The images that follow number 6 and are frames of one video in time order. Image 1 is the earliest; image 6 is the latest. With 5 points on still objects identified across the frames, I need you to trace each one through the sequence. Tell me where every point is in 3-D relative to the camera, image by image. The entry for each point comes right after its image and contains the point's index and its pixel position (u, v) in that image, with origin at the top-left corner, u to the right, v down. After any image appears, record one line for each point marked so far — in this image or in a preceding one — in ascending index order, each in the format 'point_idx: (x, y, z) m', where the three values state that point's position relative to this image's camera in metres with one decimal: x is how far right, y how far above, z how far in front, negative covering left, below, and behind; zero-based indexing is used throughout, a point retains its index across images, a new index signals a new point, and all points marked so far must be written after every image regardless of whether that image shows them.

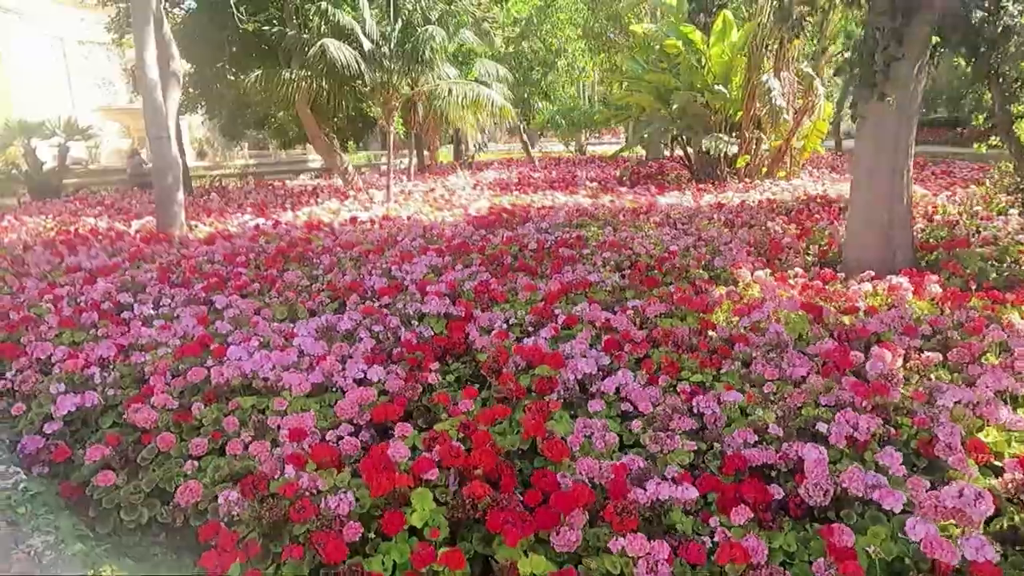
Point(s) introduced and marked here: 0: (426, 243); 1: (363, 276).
0: (-0.8, +0.4, +6.3) m
1: (-1.1, +0.1, +5.0) m
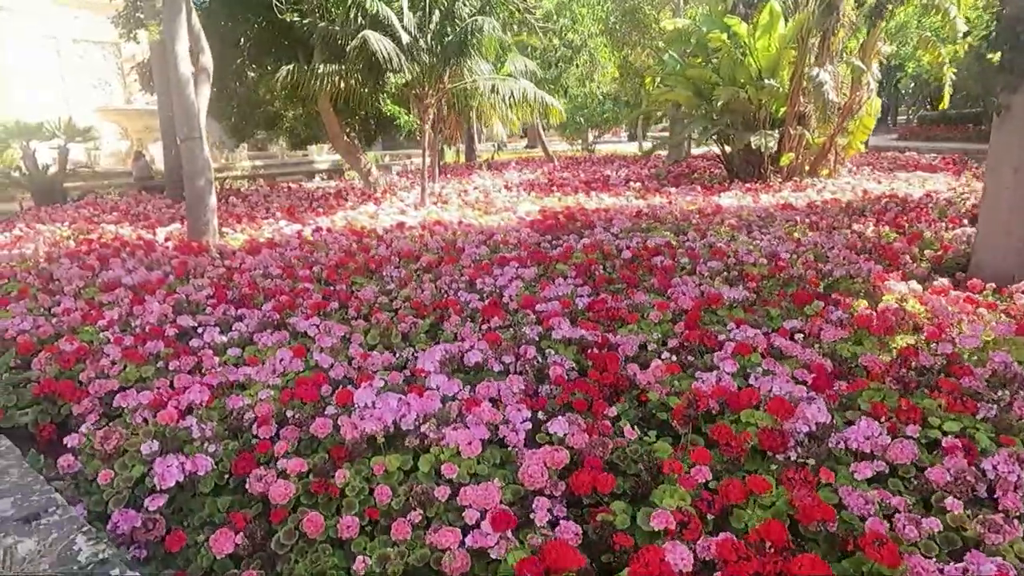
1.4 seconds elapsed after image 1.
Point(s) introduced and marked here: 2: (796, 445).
0: (-0.2, +0.3, +5.7) m
1: (-0.4, 0.0, +4.5) m
2: (+0.9, -0.5, +2.1) m
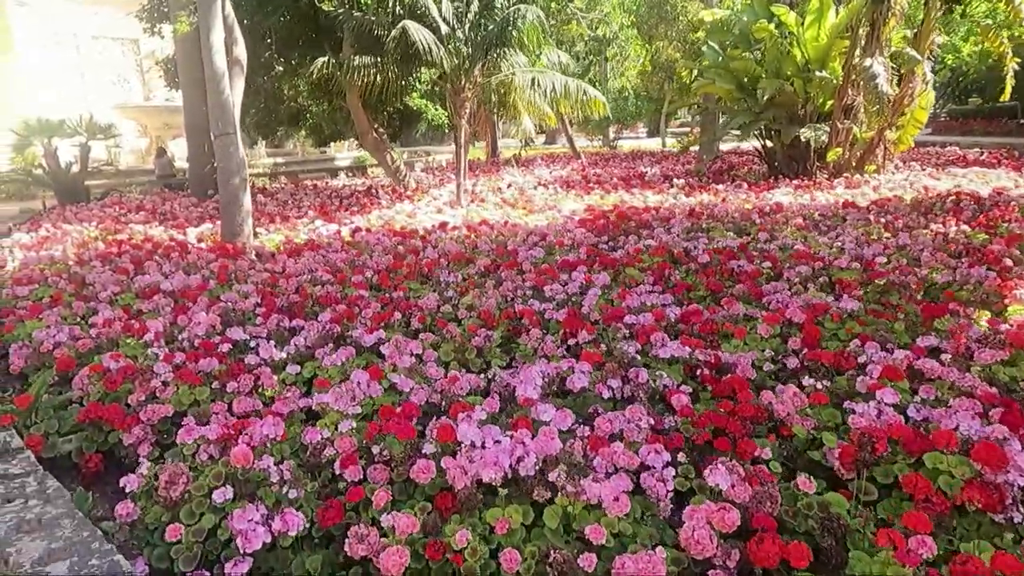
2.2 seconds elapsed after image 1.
0: (+0.3, +0.3, +5.3) m
1: (0.0, -0.1, +4.1) m
2: (+1.4, -0.6, +1.7) m
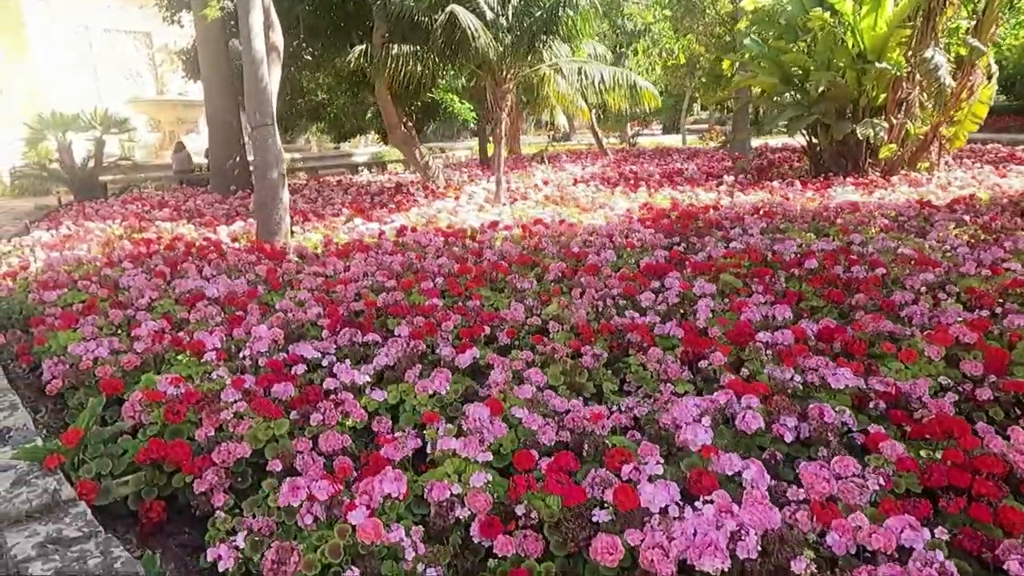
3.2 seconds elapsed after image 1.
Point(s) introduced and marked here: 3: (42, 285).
0: (+0.9, +0.2, +4.9) m
1: (+0.5, -0.1, +3.7) m
2: (+1.9, -0.6, +1.3) m
3: (-3.4, 0.0, +4.6) m
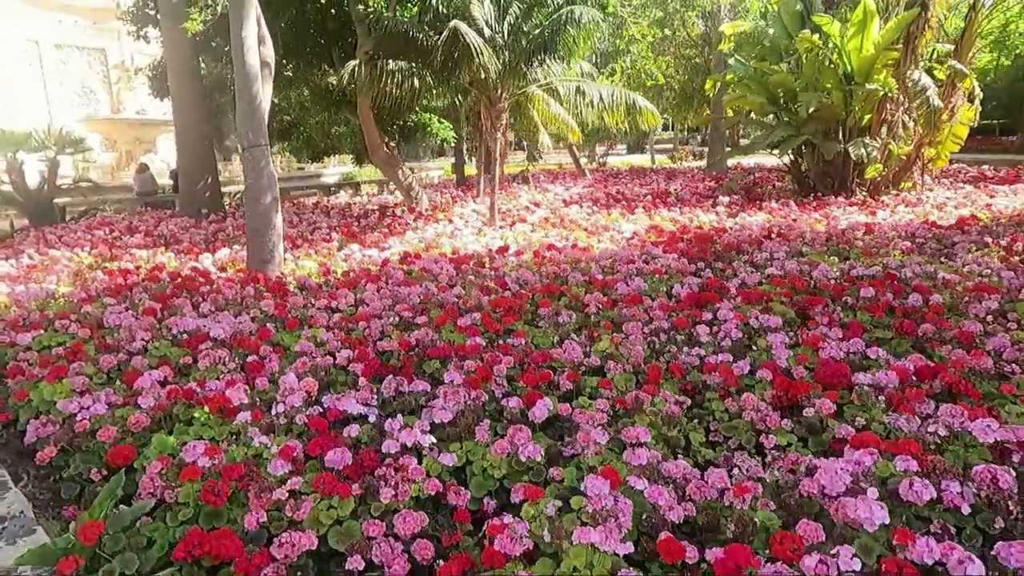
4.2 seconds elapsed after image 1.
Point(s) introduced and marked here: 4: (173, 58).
0: (+1.0, 0.0, +4.6) m
1: (+0.8, -0.3, +3.3) m
2: (+2.3, -0.7, +1.0) m
3: (-3.2, -0.2, +4.1) m
4: (-4.8, +3.2, +9.1) m
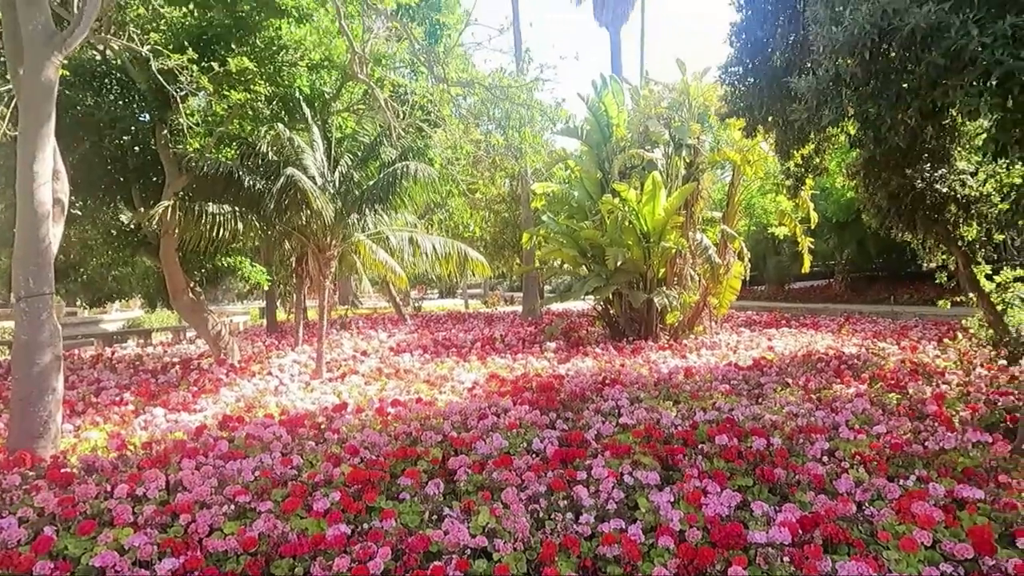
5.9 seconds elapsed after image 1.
0: (0.0, -1.1, +4.4) m
1: (+0.2, -1.1, +3.1) m
2: (+2.3, -1.0, +1.3) m
3: (-3.8, -1.1, +2.6) m
4: (-7.0, +1.2, +7.6) m
